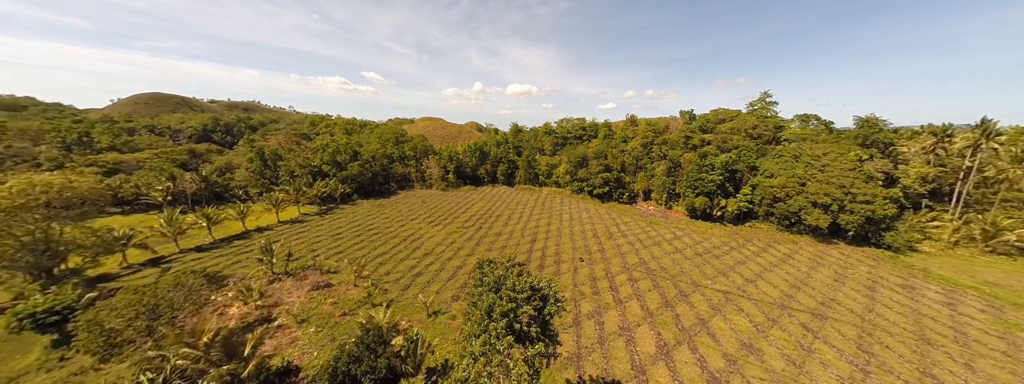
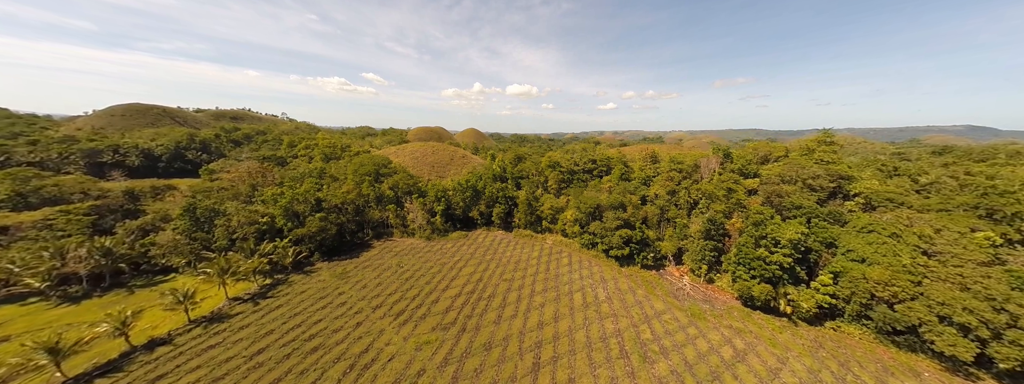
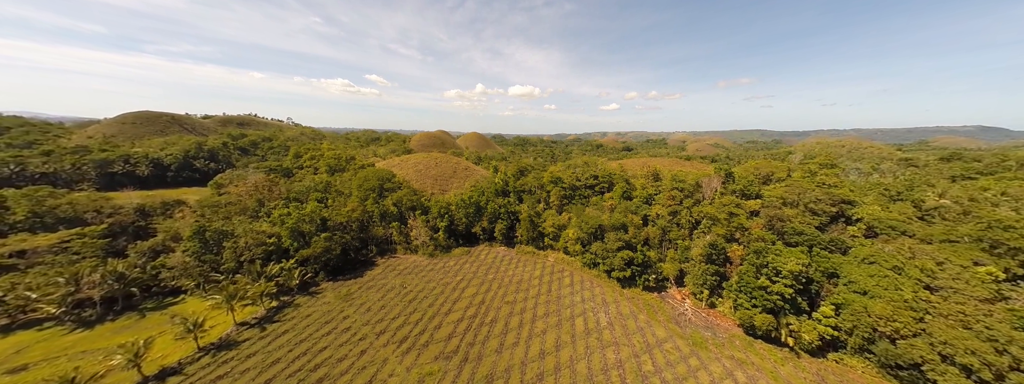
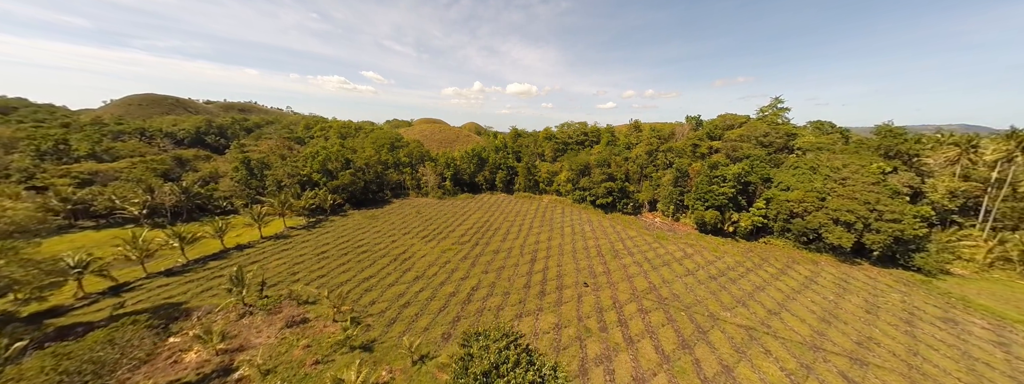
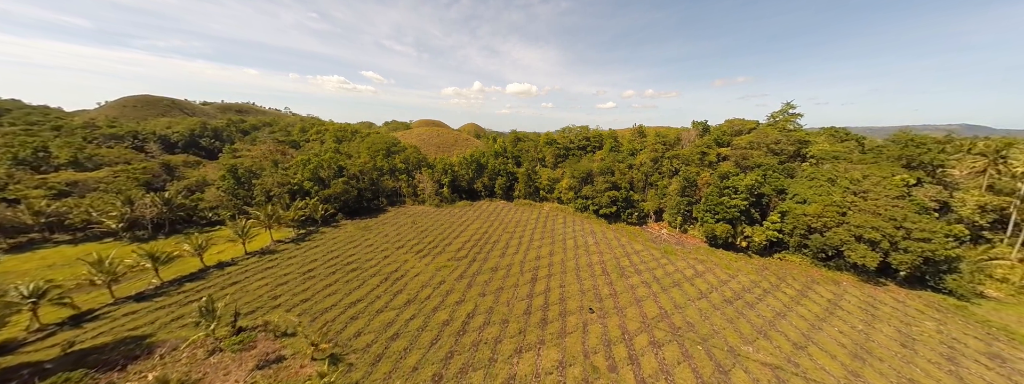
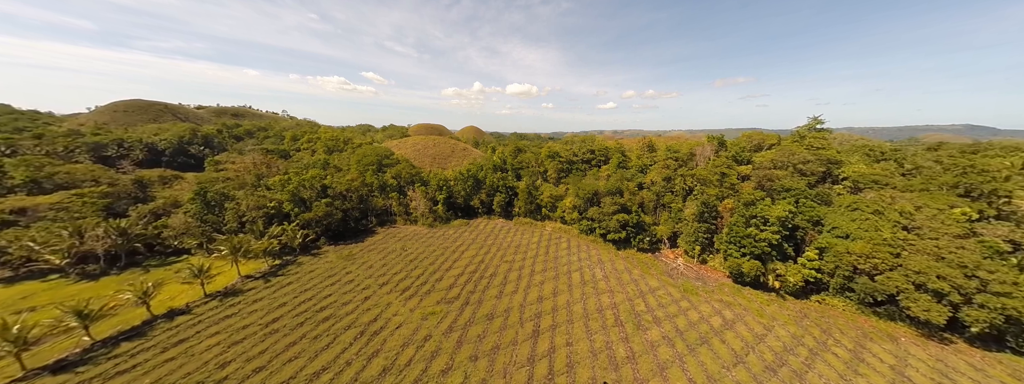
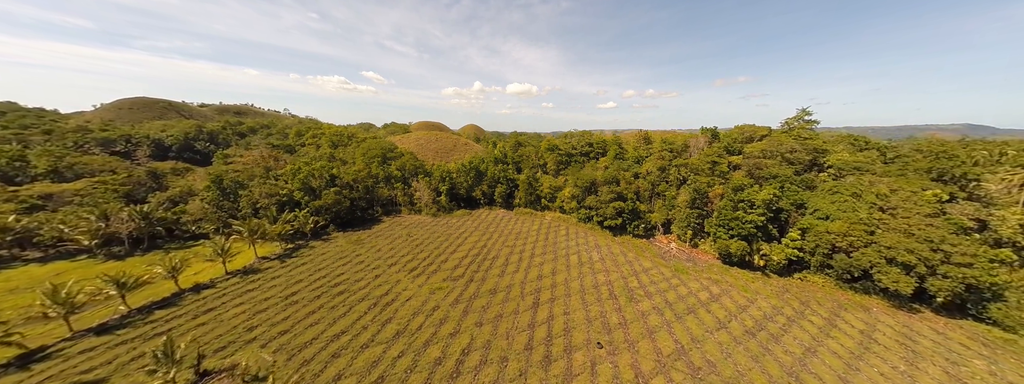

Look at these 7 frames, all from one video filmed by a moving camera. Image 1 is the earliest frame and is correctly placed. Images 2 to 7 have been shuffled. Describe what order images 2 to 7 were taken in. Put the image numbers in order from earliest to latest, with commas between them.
4, 5, 7, 6, 2, 3
